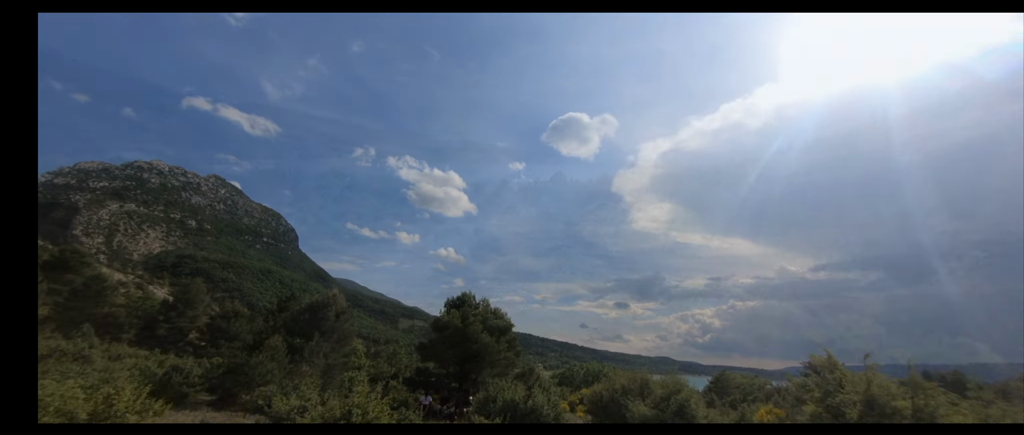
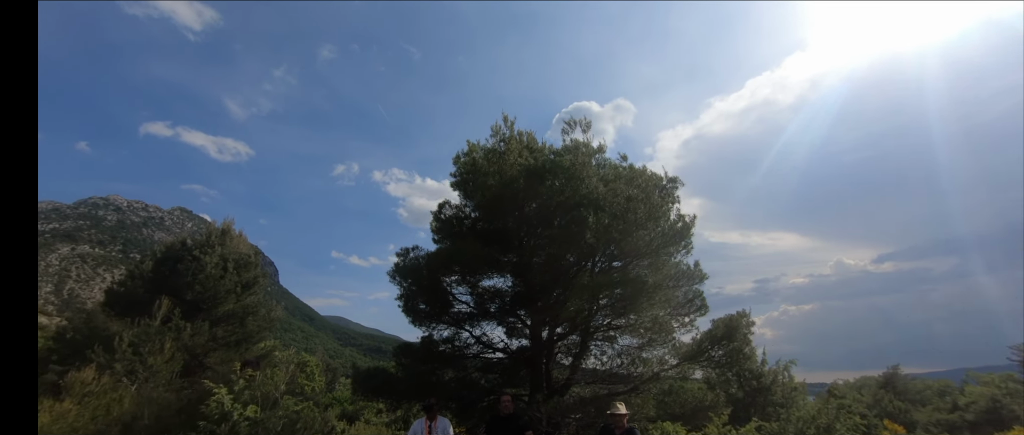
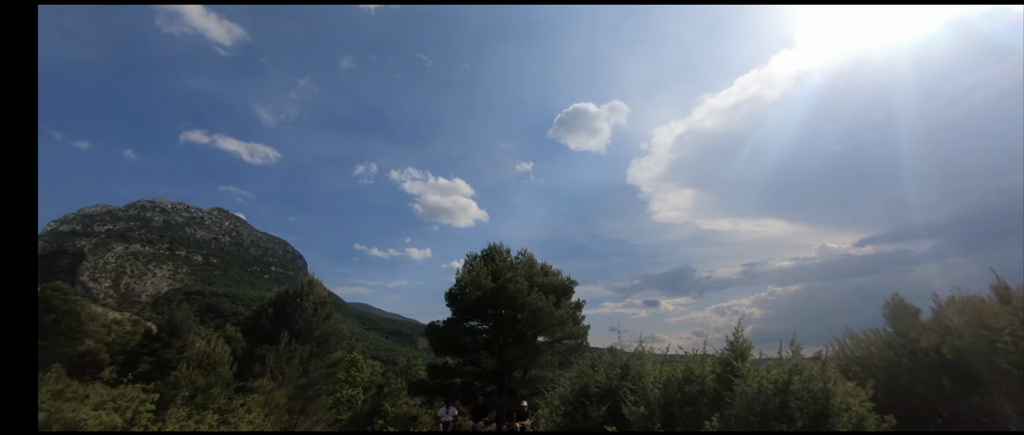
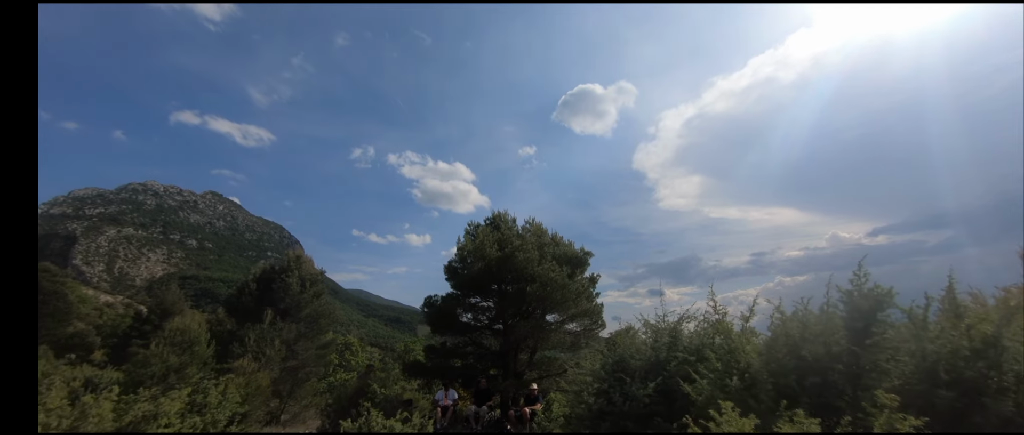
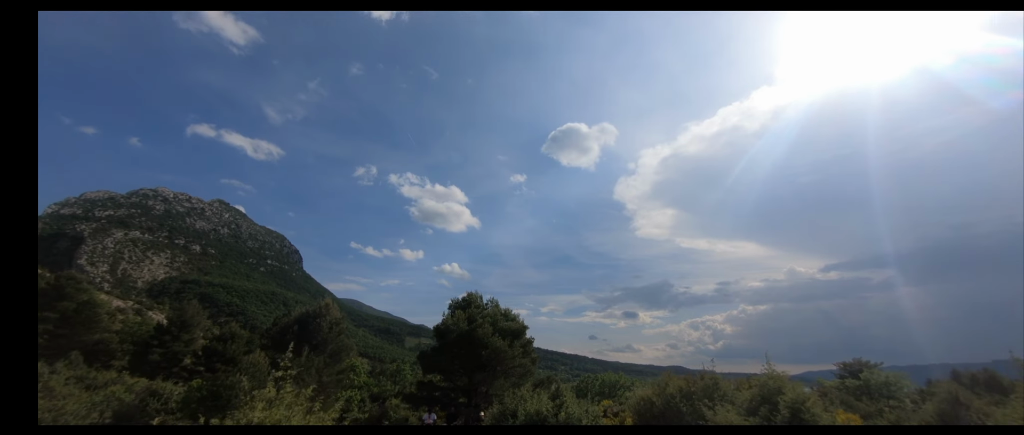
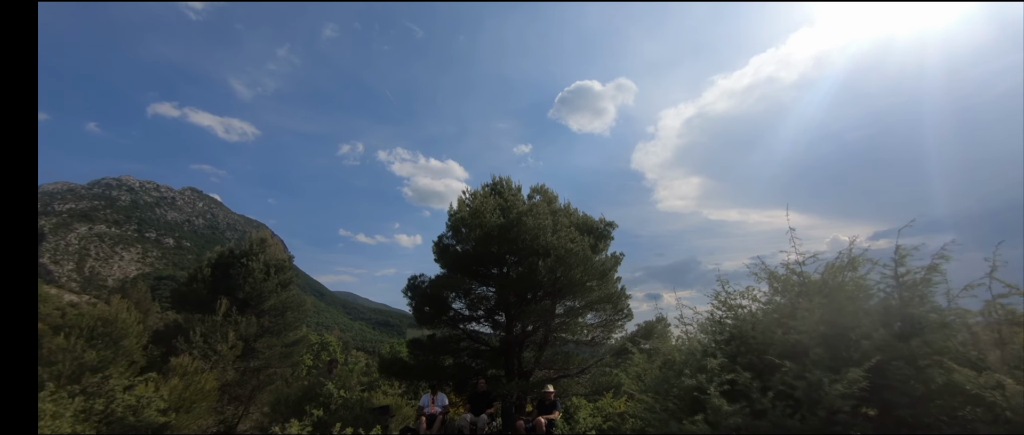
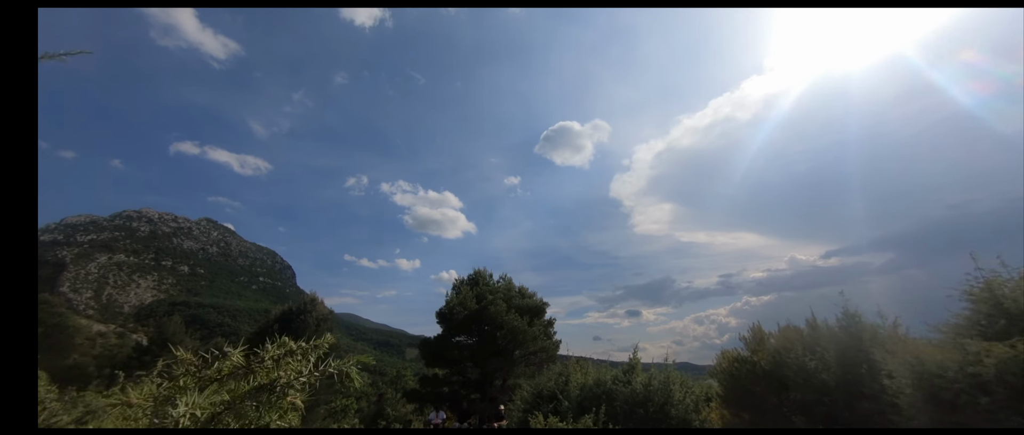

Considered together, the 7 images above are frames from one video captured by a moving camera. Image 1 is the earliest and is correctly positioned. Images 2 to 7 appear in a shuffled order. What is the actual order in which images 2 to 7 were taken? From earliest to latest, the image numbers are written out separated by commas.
5, 7, 3, 4, 6, 2
